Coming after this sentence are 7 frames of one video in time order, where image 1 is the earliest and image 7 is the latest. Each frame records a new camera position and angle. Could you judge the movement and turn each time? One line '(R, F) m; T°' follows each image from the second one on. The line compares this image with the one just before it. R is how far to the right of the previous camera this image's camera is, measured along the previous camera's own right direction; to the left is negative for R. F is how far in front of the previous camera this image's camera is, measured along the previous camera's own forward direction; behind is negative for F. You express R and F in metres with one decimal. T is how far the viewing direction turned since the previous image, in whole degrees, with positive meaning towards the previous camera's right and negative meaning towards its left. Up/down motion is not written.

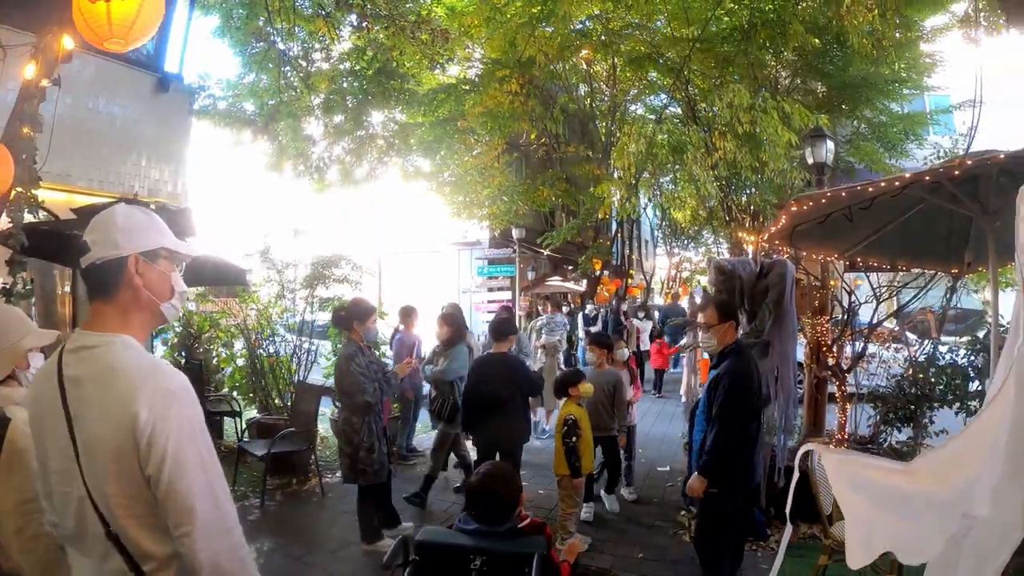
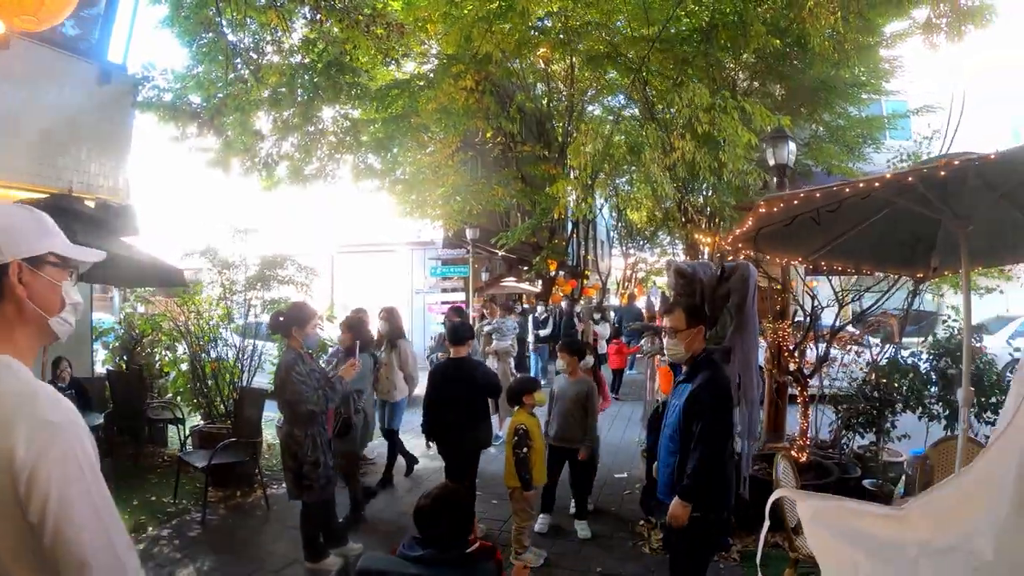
(0.0, +0.2) m; +4°
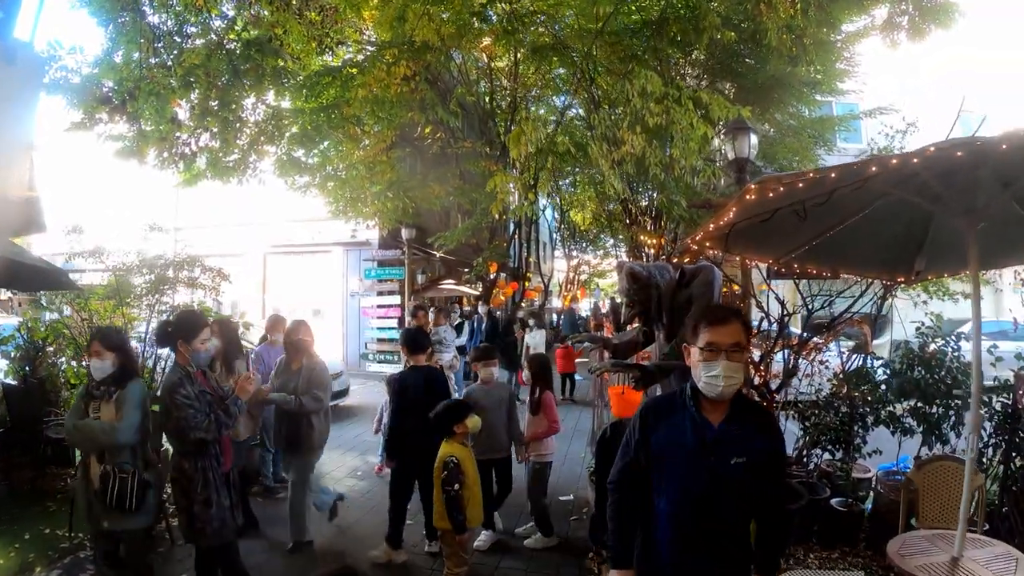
(+0.1, +0.6) m; +5°
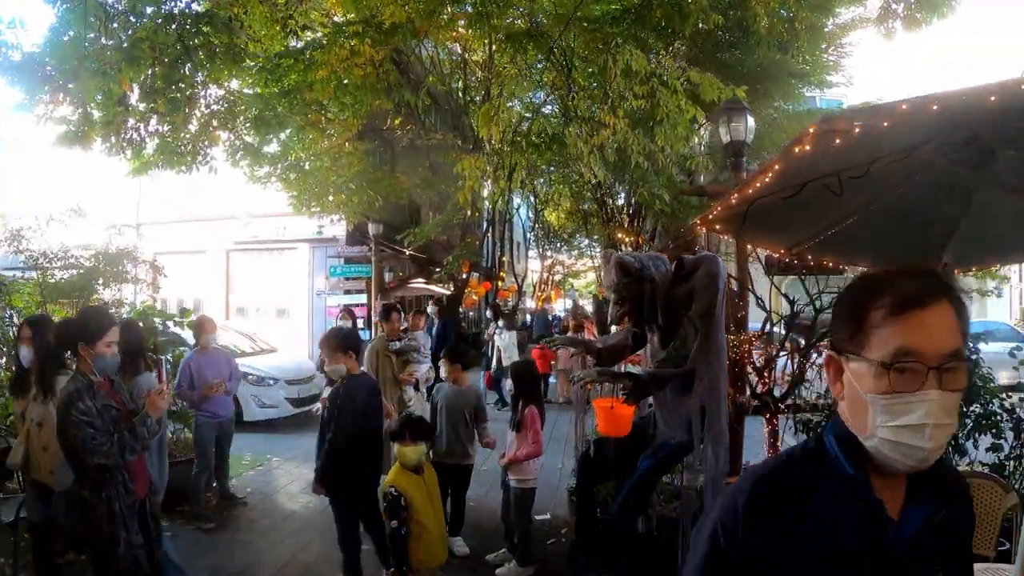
(0.0, +0.6) m; +2°
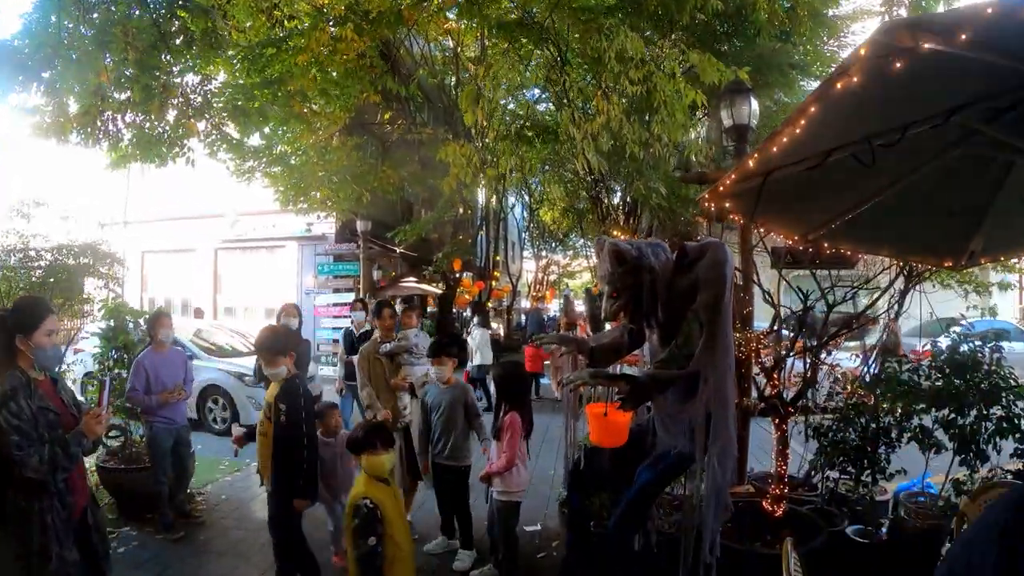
(+0.1, +0.3) m; 0°
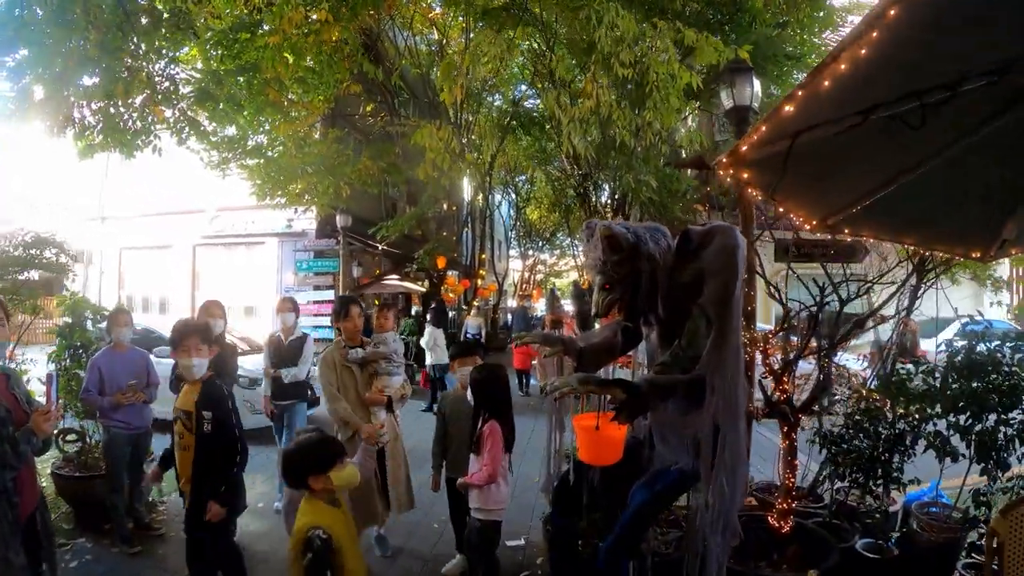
(0.0, +0.4) m; +1°
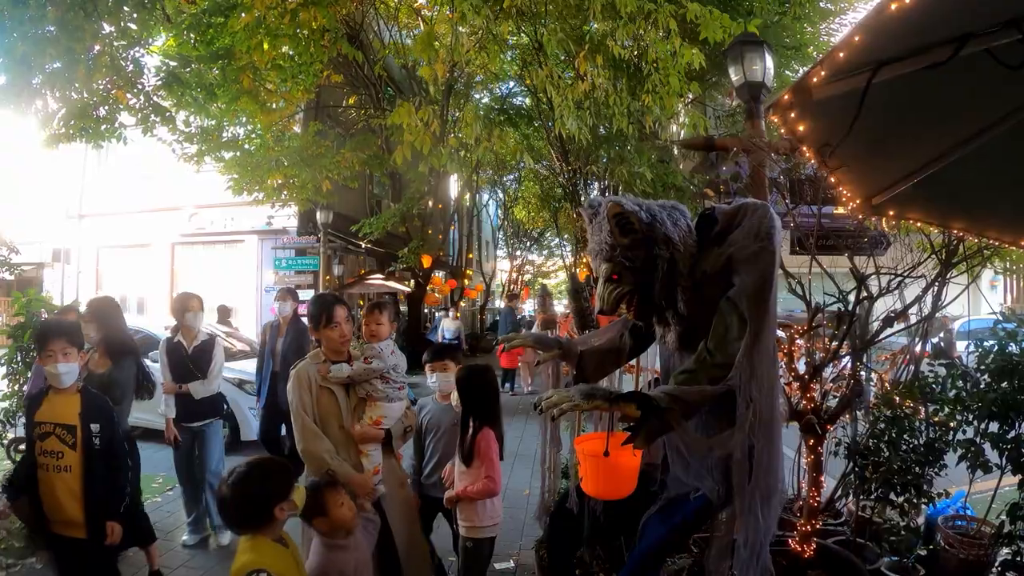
(0.0, +0.4) m; +1°
